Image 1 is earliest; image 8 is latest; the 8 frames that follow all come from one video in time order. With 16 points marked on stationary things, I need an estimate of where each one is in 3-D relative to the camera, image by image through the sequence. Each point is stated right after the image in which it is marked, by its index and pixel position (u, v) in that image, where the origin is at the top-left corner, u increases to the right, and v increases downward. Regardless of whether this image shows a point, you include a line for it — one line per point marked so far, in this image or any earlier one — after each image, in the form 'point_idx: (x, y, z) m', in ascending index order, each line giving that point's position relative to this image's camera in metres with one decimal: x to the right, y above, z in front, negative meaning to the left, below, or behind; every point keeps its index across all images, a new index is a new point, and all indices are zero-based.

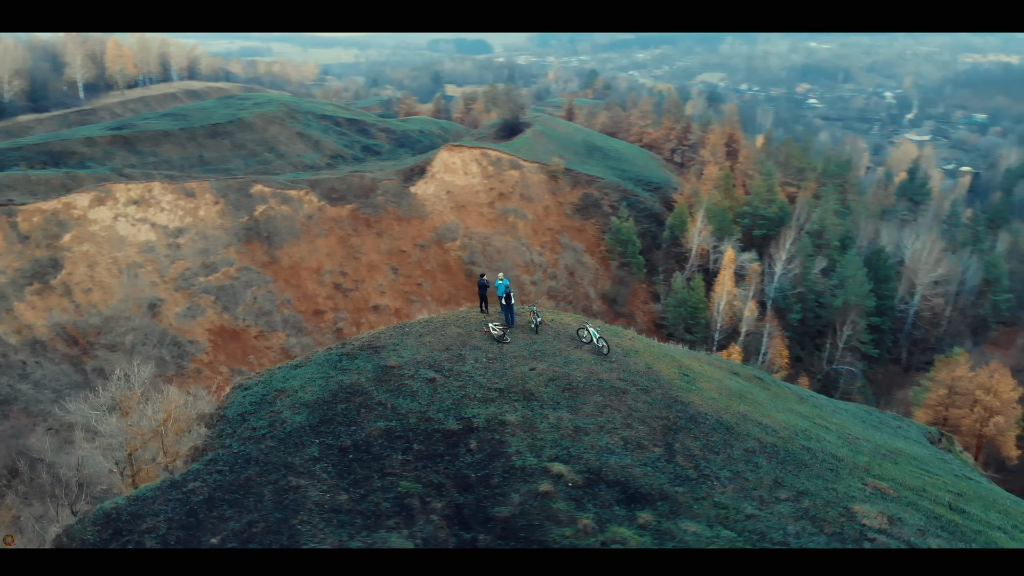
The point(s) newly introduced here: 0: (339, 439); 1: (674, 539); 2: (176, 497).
0: (-2.7, -2.4, +14.0) m
1: (+2.0, -3.1, +10.9) m
2: (-5.1, -3.2, +13.3) m
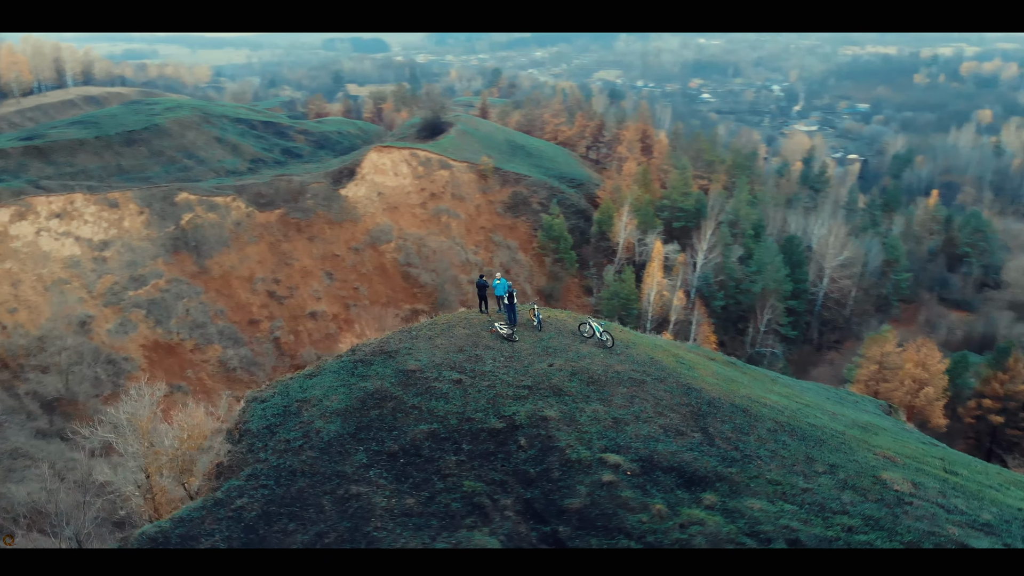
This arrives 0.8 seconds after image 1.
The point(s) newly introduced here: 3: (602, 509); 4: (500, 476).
0: (-2.0, -2.5, +14.1) m
1: (+3.1, -3.0, +11.6) m
2: (-4.3, -3.4, +13.1) m
3: (+1.2, -3.0, +11.9) m
4: (-0.1, -2.8, +12.9) m
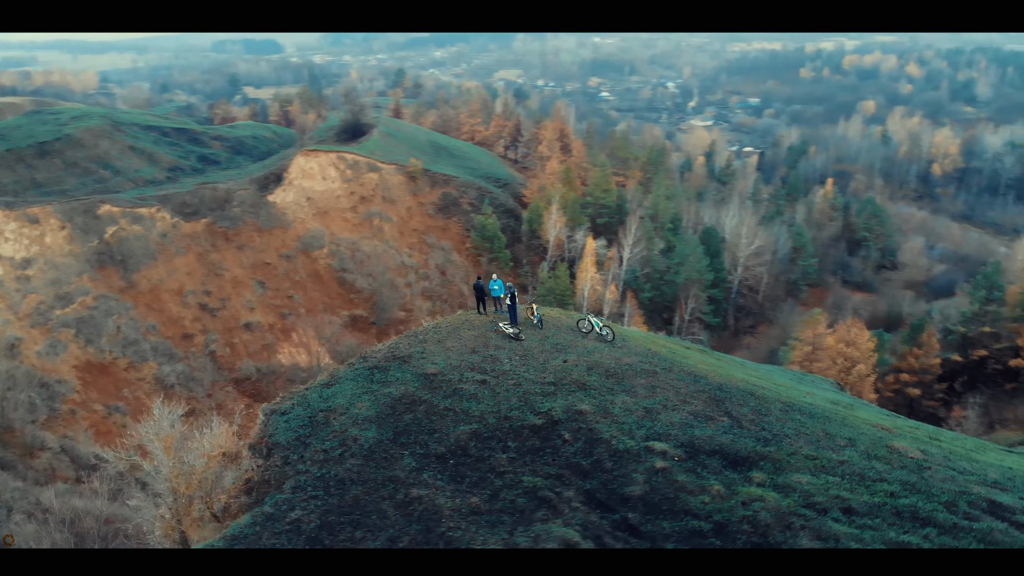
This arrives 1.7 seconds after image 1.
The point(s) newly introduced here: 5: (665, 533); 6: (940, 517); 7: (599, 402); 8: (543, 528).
0: (-1.3, -2.6, +14.3) m
1: (+4.1, -2.9, +12.4) m
2: (-3.4, -3.6, +13.1) m
3: (+2.2, -2.9, +12.6) m
4: (+0.7, -2.8, +13.3) m
5: (+2.0, -3.3, +11.7) m
6: (+5.7, -3.0, +11.7) m
7: (+1.6, -2.0, +15.2) m
8: (+0.5, -3.3, +12.0) m
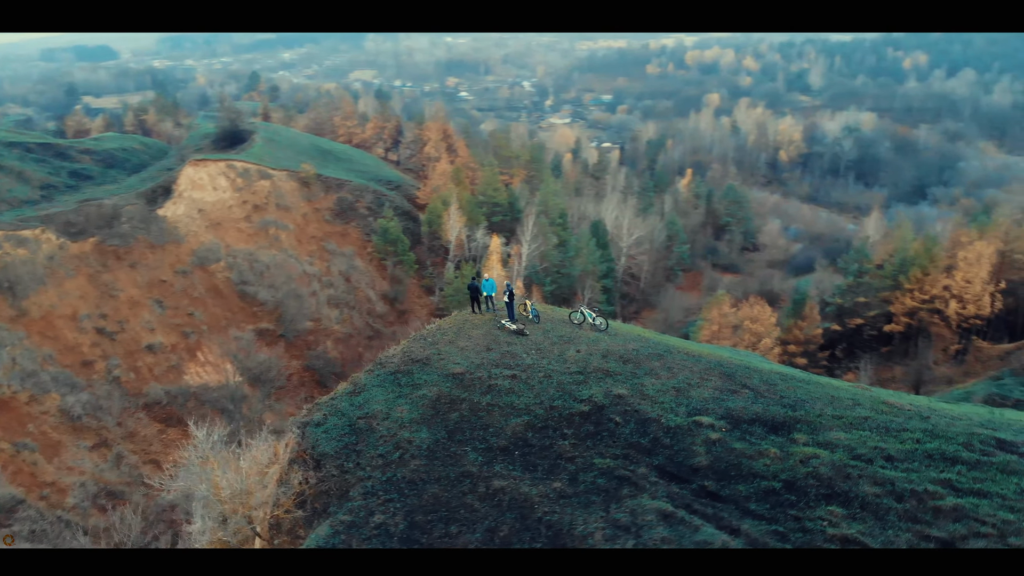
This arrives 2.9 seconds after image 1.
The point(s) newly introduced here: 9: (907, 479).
0: (-0.4, -2.6, +14.9) m
1: (+5.3, -2.5, +14.0) m
2: (-2.1, -3.7, +13.3) m
3: (+3.4, -2.7, +13.8) m
4: (+1.8, -2.6, +14.3) m
5: (+3.4, -3.1, +13.0) m
6: (+7.0, -2.6, +13.6) m
7: (+2.3, -1.8, +16.3) m
8: (+1.8, -3.2, +12.9) m
9: (+5.9, -2.8, +13.0) m
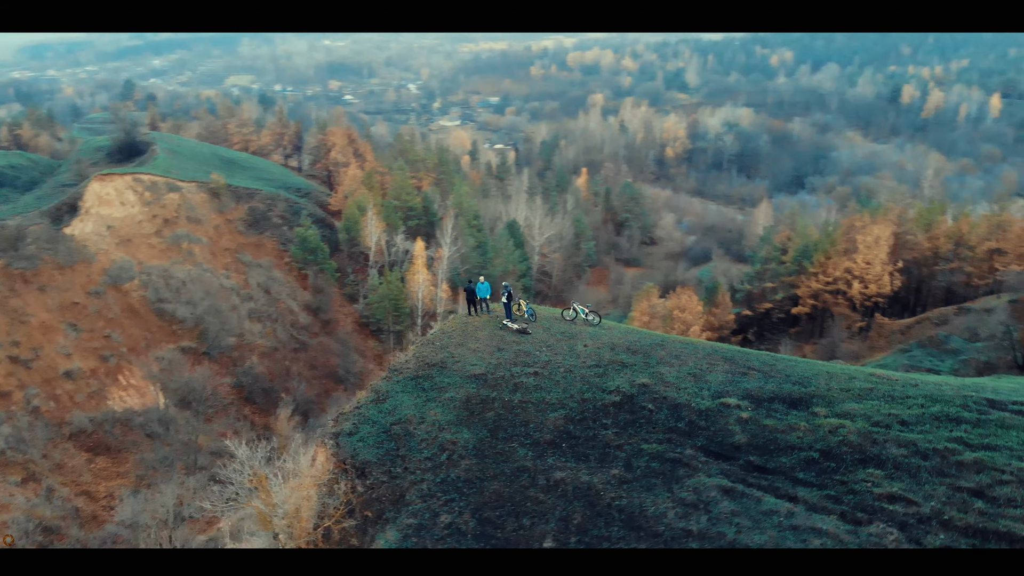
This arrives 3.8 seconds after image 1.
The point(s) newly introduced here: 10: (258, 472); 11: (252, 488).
0: (+0.4, -2.6, +15.4) m
1: (+6.1, -2.2, +15.4) m
2: (-1.1, -3.8, +13.6) m
3: (+4.3, -2.5, +14.9) m
4: (+2.6, -2.5, +15.2) m
5: (+4.4, -2.9, +14.1) m
6: (+7.9, -2.2, +15.2) m
7: (+2.7, -1.7, +17.2) m
8: (+2.9, -3.0, +13.8) m
9: (+6.9, -2.5, +14.5) m
10: (-4.4, -3.3, +15.8) m
11: (-4.5, -3.5, +15.8) m
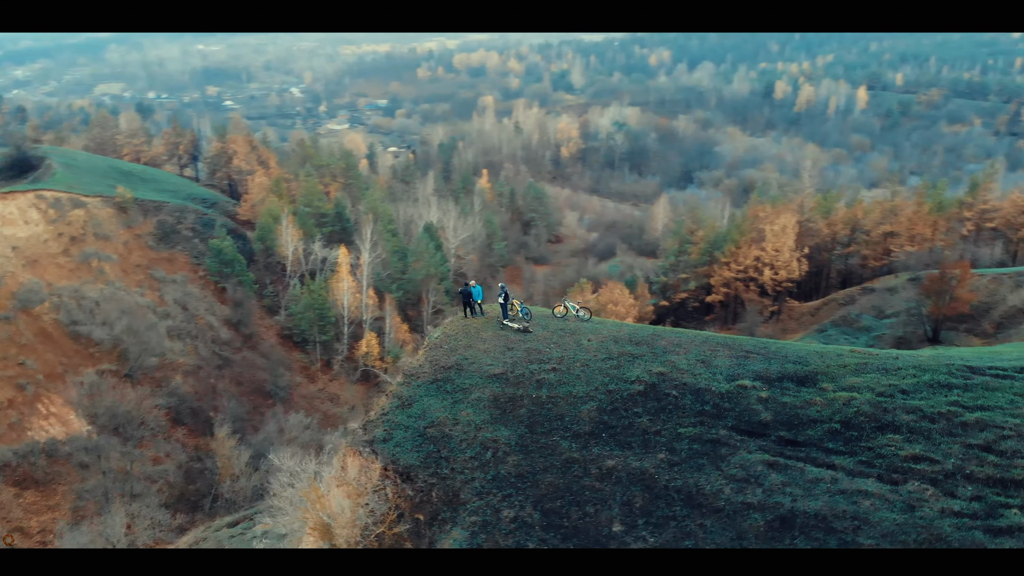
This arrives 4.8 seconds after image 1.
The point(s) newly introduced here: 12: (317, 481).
0: (+1.1, -2.6, +16.1) m
1: (+6.7, -1.9, +16.8) m
2: (0.0, -3.8, +14.1) m
3: (+5.0, -2.3, +16.1) m
4: (+3.3, -2.4, +16.1) m
5: (+5.3, -2.6, +15.3) m
6: (+8.6, -1.8, +16.9) m
7: (+3.1, -1.6, +18.2) m
8: (+3.8, -2.9, +14.8) m
9: (+7.6, -2.1, +16.0) m
10: (-3.7, -3.5, +15.8) m
11: (-3.7, -3.8, +15.7) m
12: (-3.5, -3.5, +16.1) m
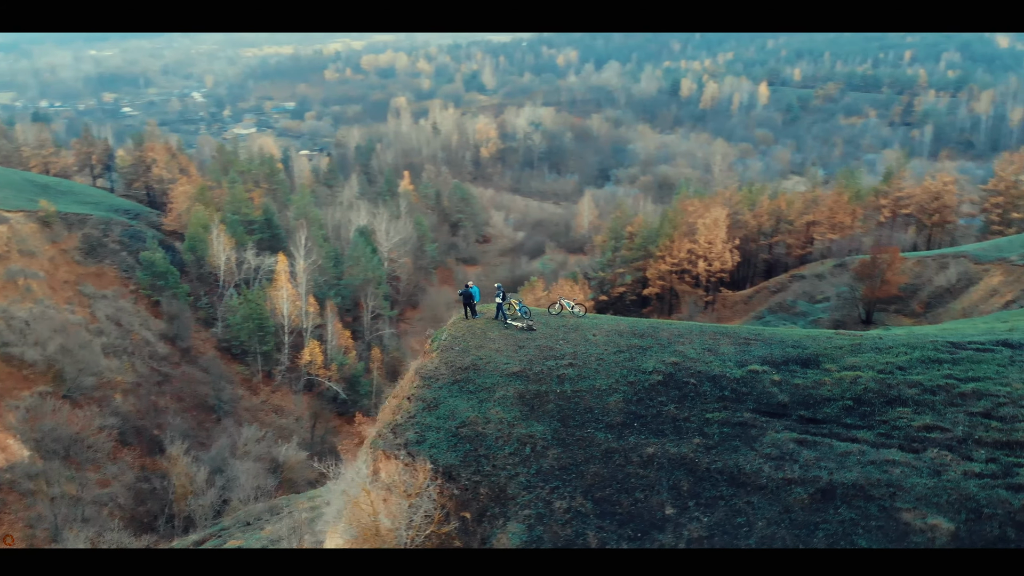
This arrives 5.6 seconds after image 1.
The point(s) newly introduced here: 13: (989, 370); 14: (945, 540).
0: (+1.7, -2.5, +16.7) m
1: (+7.2, -1.6, +18.1) m
2: (+0.9, -3.8, +14.6) m
3: (+5.6, -2.1, +17.2) m
4: (+4.0, -2.2, +17.0) m
5: (+6.0, -2.4, +16.4) m
6: (+9.0, -1.4, +18.4) m
7: (+3.5, -1.4, +19.0) m
8: (+4.6, -2.7, +15.8) m
9: (+8.2, -1.8, +17.4) m
10: (-2.9, -3.7, +15.9) m
11: (-2.9, -3.9, +15.8) m
12: (-2.8, -3.6, +16.2) m
13: (+9.6, -1.6, +17.6) m
14: (+6.5, -3.8, +13.2) m
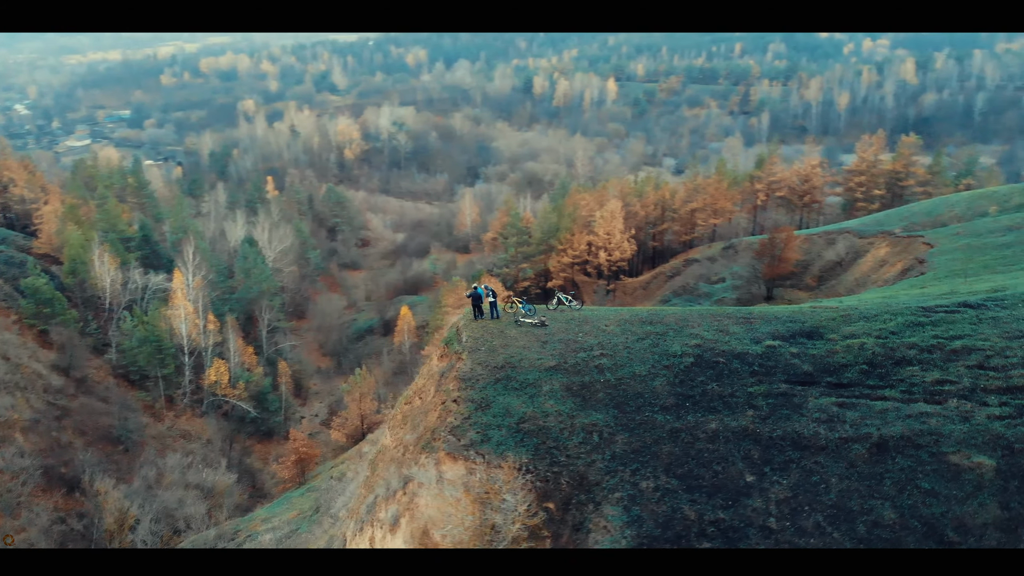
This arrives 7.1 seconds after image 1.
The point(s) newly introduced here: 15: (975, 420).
0: (+2.9, -2.3, +17.8) m
1: (+8.0, -1.1, +20.2) m
2: (+2.6, -3.7, +15.6) m
3: (+6.6, -1.6, +19.0) m
4: (+5.0, -1.9, +18.5) m
5: (+7.2, -1.9, +18.3) m
6: (+9.7, -0.7, +20.8) m
7: (+4.1, -1.1, +20.4) m
8: (+5.9, -2.3, +17.4) m
9: (+9.1, -1.2, +19.7) m
10: (-1.4, -3.8, +16.1) m
11: (-1.4, -4.0, +16.1) m
12: (-1.3, -3.8, +16.5) m
13: (+10.4, -0.9, +20.1) m
14: (+8.3, -3.2, +15.2) m
15: (+8.7, -2.5, +16.5) m
